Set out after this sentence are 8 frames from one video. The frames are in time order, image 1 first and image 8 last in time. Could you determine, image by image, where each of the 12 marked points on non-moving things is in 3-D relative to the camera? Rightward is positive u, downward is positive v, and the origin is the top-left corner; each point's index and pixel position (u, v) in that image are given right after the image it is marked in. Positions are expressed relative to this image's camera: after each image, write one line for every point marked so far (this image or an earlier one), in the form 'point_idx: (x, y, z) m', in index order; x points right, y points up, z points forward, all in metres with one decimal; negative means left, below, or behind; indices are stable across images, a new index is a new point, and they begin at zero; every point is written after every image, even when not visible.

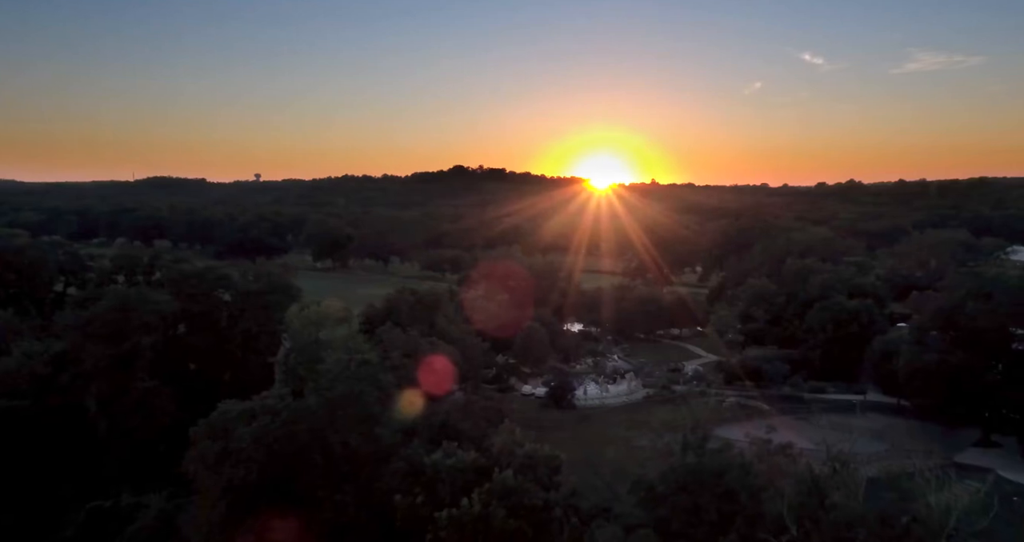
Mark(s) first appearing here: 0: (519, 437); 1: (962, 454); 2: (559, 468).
0: (+0.2, -3.4, +14.8) m
1: (+12.1, -4.9, +19.3) m
2: (+0.9, -3.7, +13.6) m
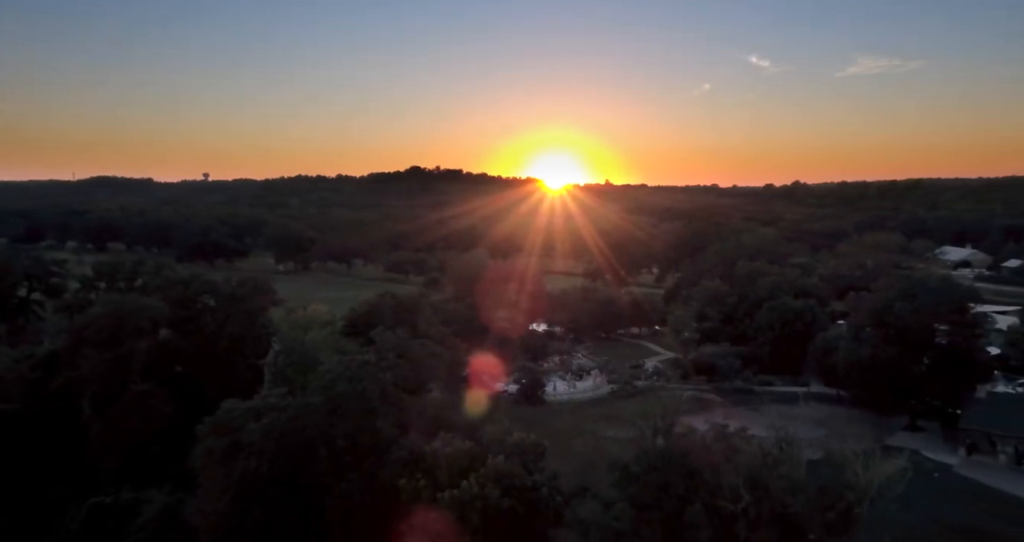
0: (-0.1, -3.6, +16.4) m
1: (+11.5, -5.0, +21.7) m
2: (+0.7, -3.9, +15.3) m
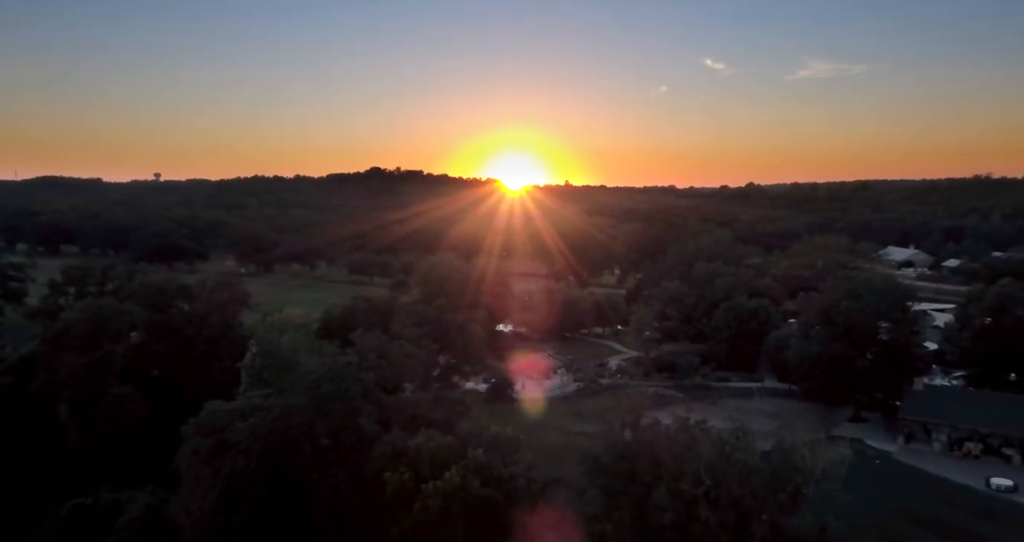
0: (-0.7, -3.7, +17.4) m
1: (+10.6, -5.0, +23.3) m
2: (+0.1, -4.0, +16.4) m
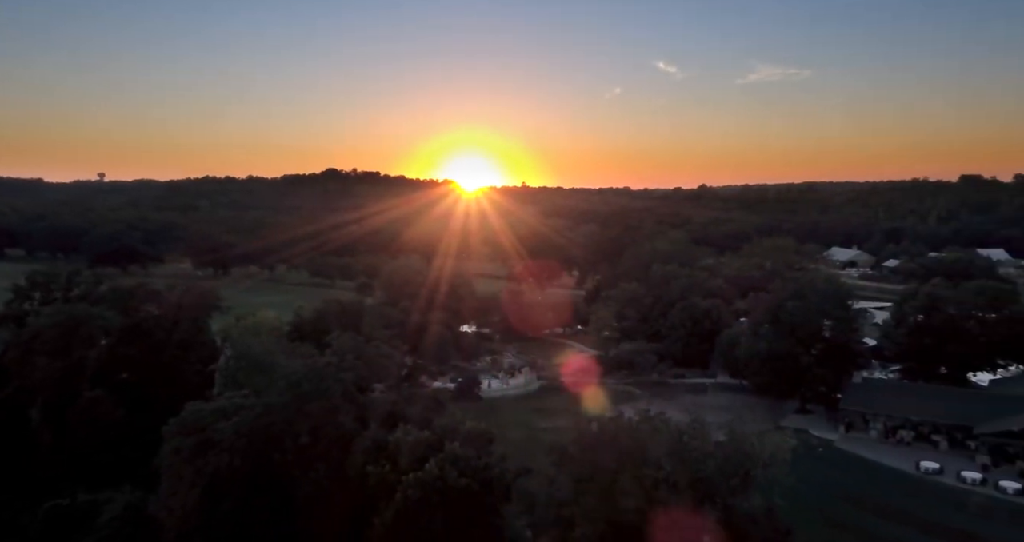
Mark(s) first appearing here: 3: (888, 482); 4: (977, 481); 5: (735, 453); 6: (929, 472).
0: (-1.4, -3.8, +18.4) m
1: (+9.6, -5.1, +25.0) m
2: (-0.5, -4.1, +17.4) m
3: (+10.2, -5.7, +19.5) m
4: (+12.3, -5.6, +19.0) m
5: (+4.7, -3.8, +15.2) m
6: (+11.4, -5.5, +19.7) m
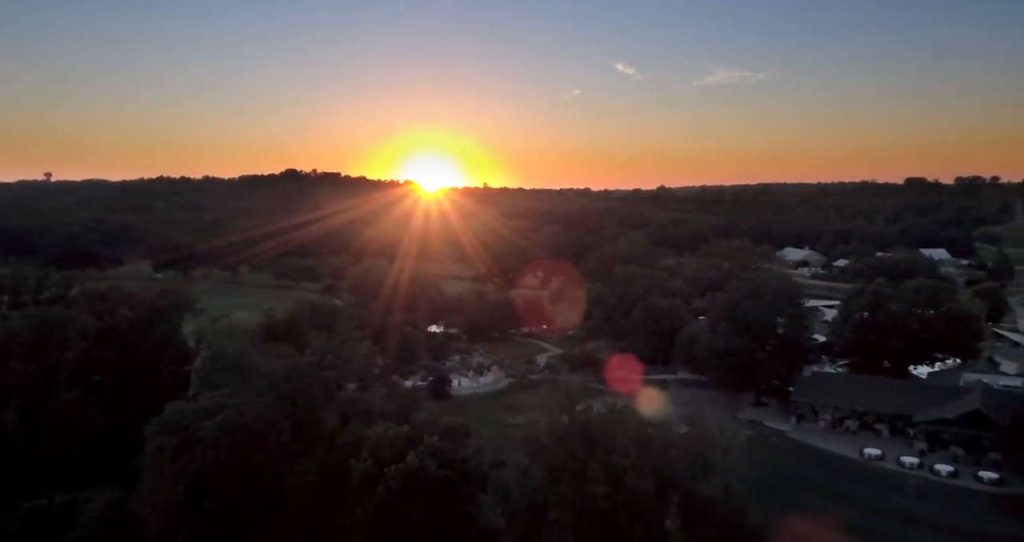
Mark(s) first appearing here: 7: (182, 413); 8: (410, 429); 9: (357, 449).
0: (-2.1, -3.9, +19.3) m
1: (+8.5, -5.1, +26.5) m
2: (-1.1, -4.1, +18.4) m
3: (+9.4, -5.7, +21.1) m
4: (+11.5, -5.6, +20.7) m
5: (+4.2, -3.9, +16.4) m
6: (+10.6, -5.5, +21.3) m
7: (-8.6, -3.7, +18.8) m
8: (-2.6, -4.0, +18.1) m
9: (-3.8, -4.4, +17.8) m
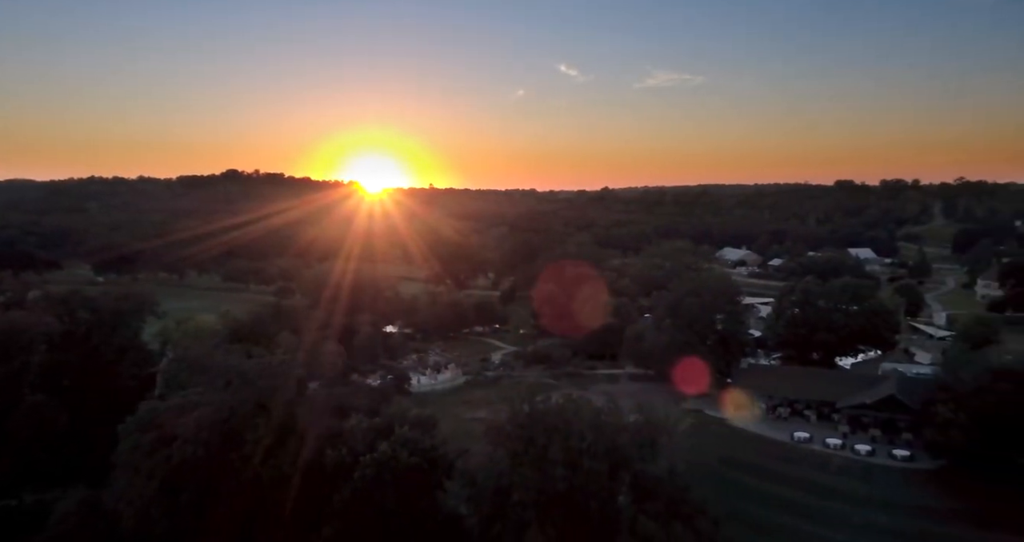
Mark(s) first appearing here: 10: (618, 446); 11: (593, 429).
0: (-3.1, -3.9, +20.6) m
1: (+6.9, -5.1, +28.5) m
2: (-2.1, -4.2, +19.7) m
3: (+8.2, -5.7, +23.1) m
4: (+10.3, -5.5, +22.9) m
5: (+3.4, -3.9, +18.1) m
6: (+9.4, -5.5, +23.5) m
7: (-9.6, -3.8, +19.6) m
8: (-3.5, -4.0, +19.3) m
9: (-4.8, -4.5, +18.9) m
10: (+2.6, -4.3, +17.7) m
11: (+2.0, -3.9, +17.8) m
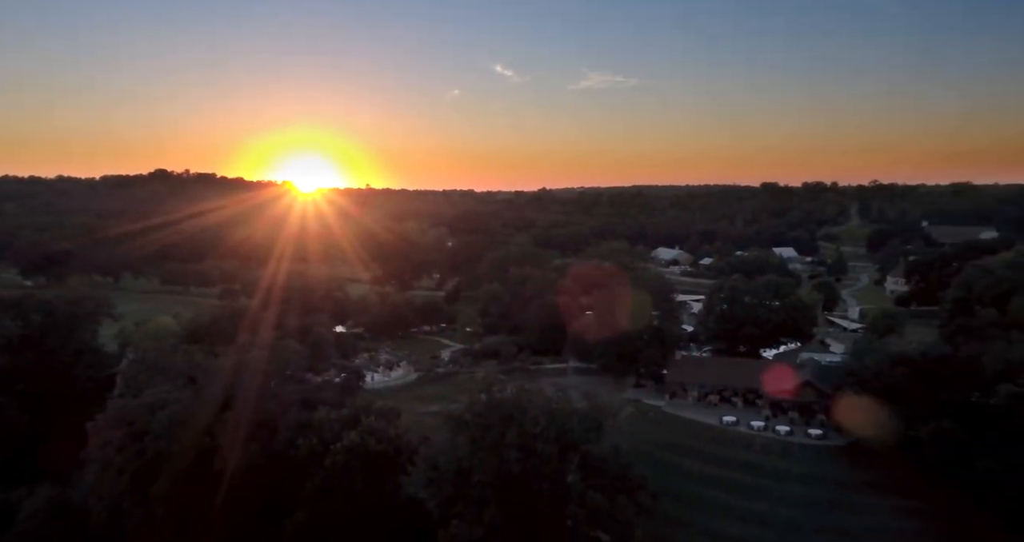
0: (-4.4, -4.0, +21.9) m
1: (+4.8, -5.1, +30.7) m
2: (-3.4, -4.3, +21.1) m
3: (+6.6, -5.7, +25.5) m
4: (+8.8, -5.5, +25.4) m
5: (+2.2, -3.9, +20.0) m
6: (+7.8, -5.5, +25.9) m
7: (-10.8, -3.9, +20.4) m
8: (-4.7, -4.1, +20.6) m
9: (-5.9, -4.5, +20.1) m
10: (+1.5, -4.3, +19.5) m
11: (+0.9, -3.9, +19.6) m
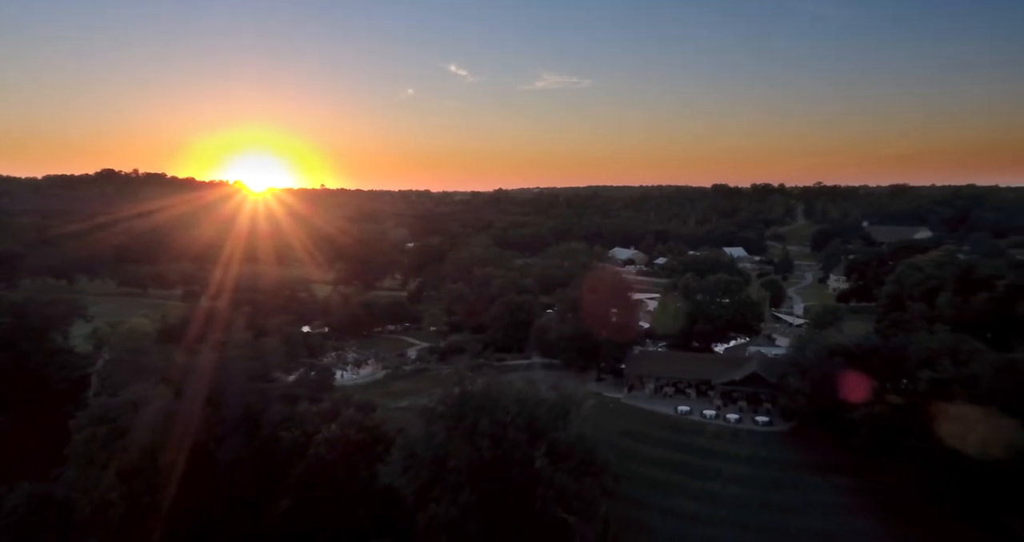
0: (-5.4, -4.0, +23.0) m
1: (+3.3, -5.1, +32.3) m
2: (-4.3, -4.3, +22.3) m
3: (+5.4, -5.6, +27.2) m
4: (+7.6, -5.5, +27.3) m
5: (+1.4, -3.9, +21.5) m
6: (+6.6, -5.4, +27.7) m
7: (-11.7, -4.0, +21.1) m
8: (-5.6, -4.1, +21.7) m
9: (-6.8, -4.6, +21.1) m
10: (+0.7, -4.3, +21.0) m
11: (0.0, -3.9, +21.1) m
